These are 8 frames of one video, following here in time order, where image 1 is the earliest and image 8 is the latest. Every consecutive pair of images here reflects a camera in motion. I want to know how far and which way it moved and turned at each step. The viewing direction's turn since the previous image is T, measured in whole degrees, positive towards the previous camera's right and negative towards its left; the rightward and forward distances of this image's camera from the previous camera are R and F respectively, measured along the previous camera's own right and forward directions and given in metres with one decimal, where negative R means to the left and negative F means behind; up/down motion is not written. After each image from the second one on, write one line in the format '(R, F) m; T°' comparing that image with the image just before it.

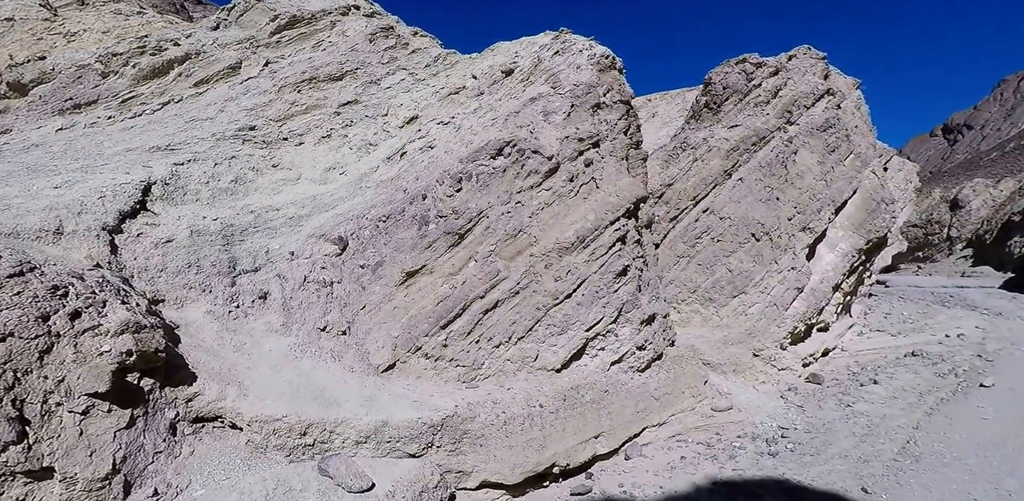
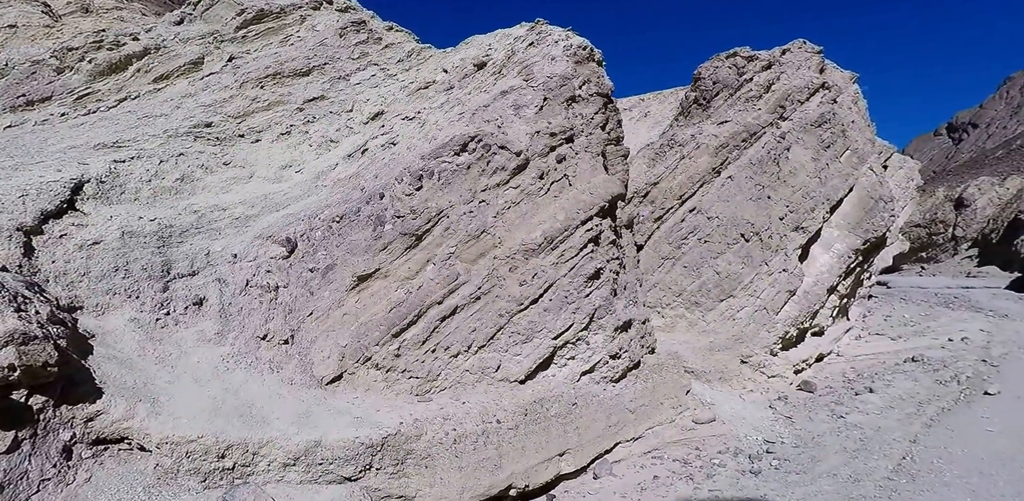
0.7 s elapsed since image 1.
(+0.7, +0.7) m; 0°
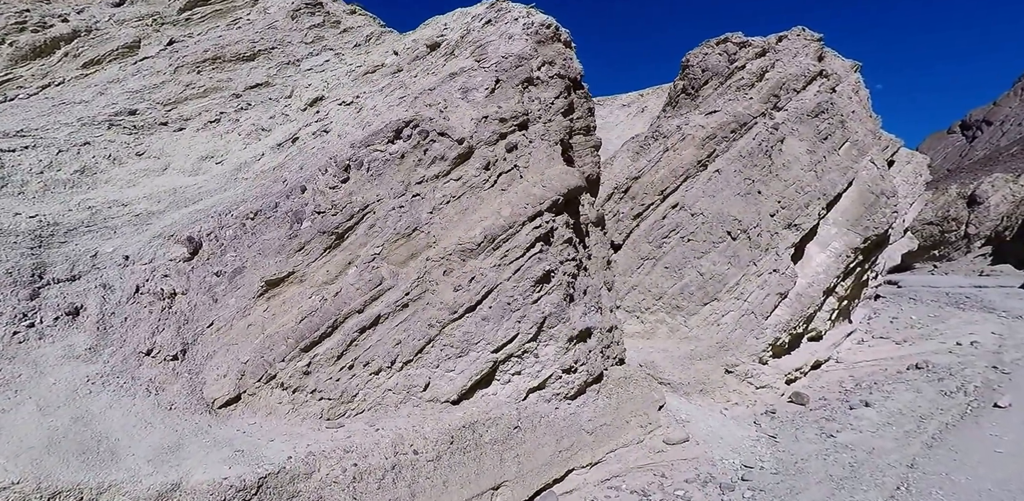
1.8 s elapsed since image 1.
(+1.1, +1.1) m; -1°
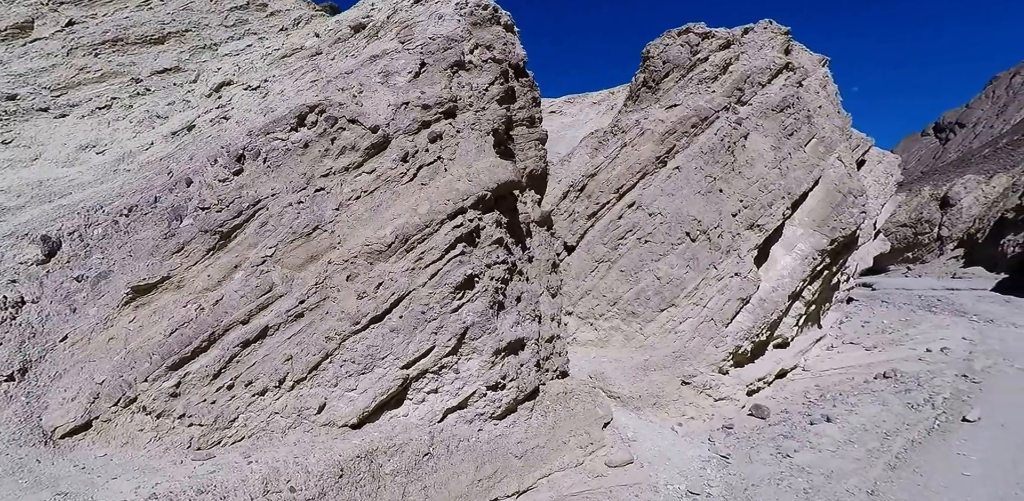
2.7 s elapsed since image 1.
(+0.9, +0.9) m; +2°
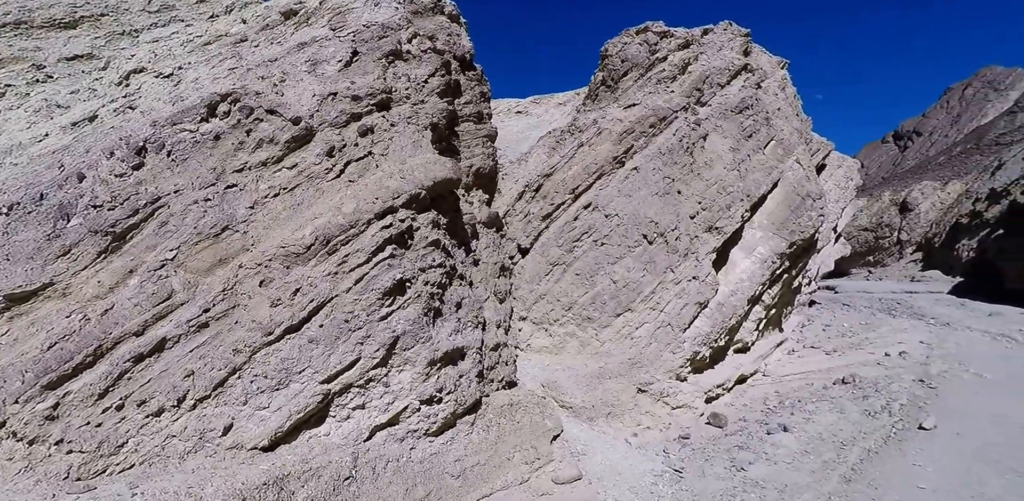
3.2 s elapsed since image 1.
(+0.5, +0.5) m; +3°
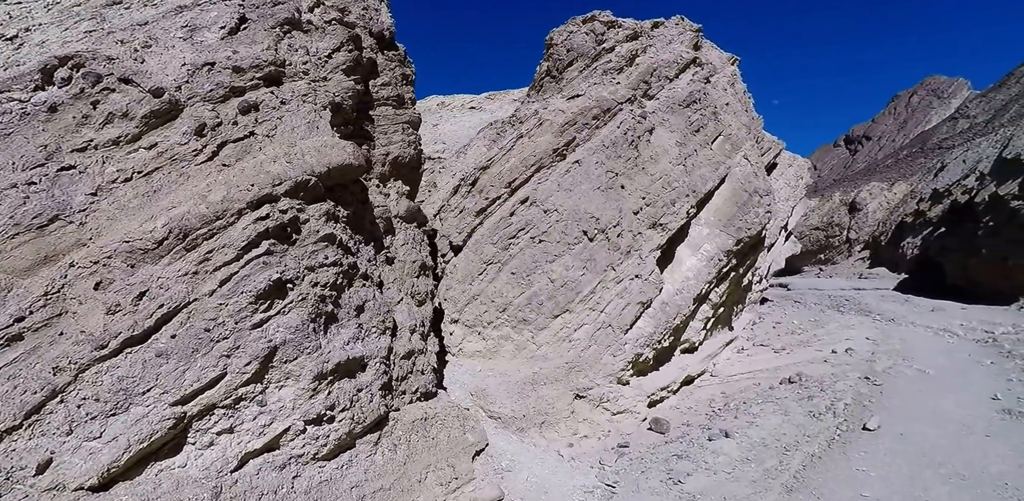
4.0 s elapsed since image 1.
(+0.7, +0.8) m; +4°
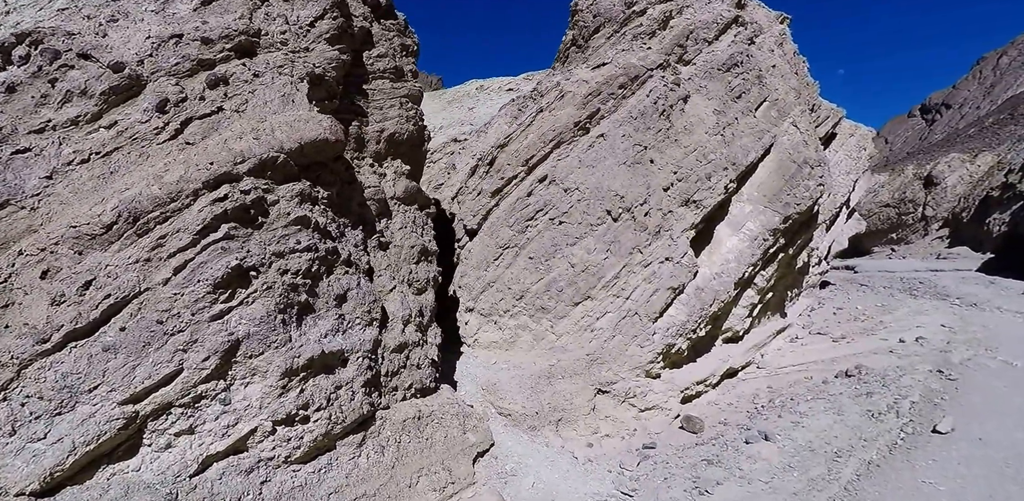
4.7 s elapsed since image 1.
(+0.6, +0.8) m; -6°
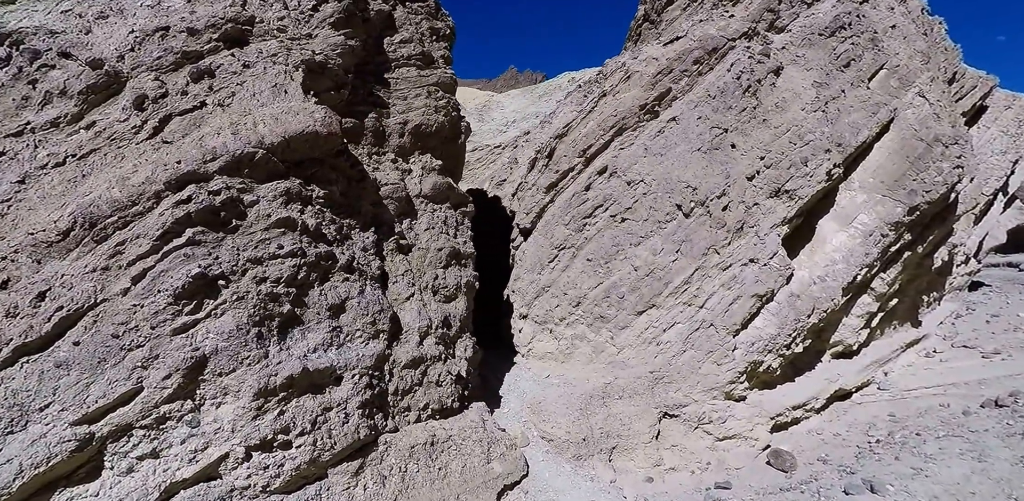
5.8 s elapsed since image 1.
(+0.8, +1.1) m; -11°
